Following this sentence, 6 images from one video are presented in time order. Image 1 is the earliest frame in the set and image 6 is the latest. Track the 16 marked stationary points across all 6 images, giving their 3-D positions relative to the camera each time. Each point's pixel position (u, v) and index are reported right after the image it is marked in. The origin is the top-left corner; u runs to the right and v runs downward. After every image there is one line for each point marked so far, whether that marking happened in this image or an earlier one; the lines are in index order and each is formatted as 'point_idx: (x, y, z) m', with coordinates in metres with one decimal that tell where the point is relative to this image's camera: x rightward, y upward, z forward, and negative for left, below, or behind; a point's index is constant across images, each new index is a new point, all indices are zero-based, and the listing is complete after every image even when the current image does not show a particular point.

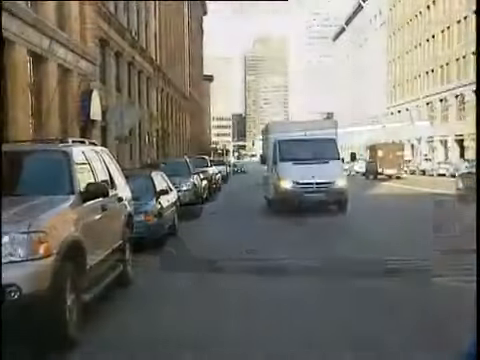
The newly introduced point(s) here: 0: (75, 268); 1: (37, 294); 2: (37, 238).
0: (-1.5, -0.8, +6.2) m
1: (-1.7, -0.9, +5.5) m
2: (-1.7, -0.5, +5.7) m
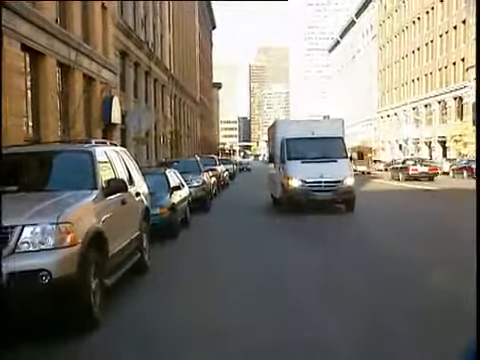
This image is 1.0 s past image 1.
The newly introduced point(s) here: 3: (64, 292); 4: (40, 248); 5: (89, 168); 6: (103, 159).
0: (-1.4, -0.8, +6.9) m
1: (-1.6, -0.9, +6.2) m
2: (-1.6, -0.4, +6.4) m
3: (-1.6, -1.0, +6.2) m
4: (-1.8, -0.6, +6.2) m
5: (-1.6, +0.1, +7.3) m
6: (-1.5, +0.2, +7.7) m
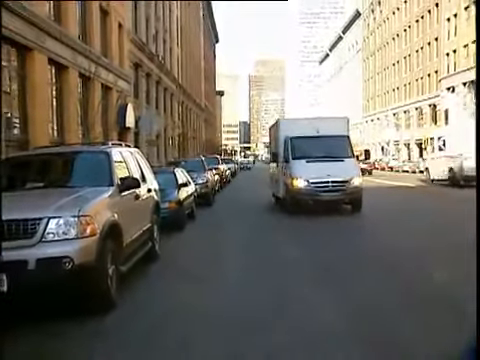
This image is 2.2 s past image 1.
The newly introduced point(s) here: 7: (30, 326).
0: (-1.4, -0.7, +7.7) m
1: (-1.6, -0.9, +7.1) m
2: (-1.6, -0.4, +7.2) m
3: (-1.6, -1.0, +7.1) m
4: (-1.8, -0.6, +7.0) m
5: (-1.6, +0.2, +8.2) m
6: (-1.5, +0.3, +8.6) m
7: (-2.1, -1.5, +6.9) m
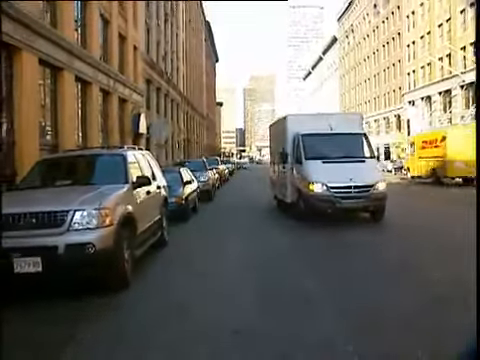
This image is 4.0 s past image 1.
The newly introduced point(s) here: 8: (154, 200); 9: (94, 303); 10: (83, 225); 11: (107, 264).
0: (-1.5, -0.7, +9.0) m
1: (-1.7, -0.8, +8.4) m
2: (-1.7, -0.4, +8.5) m
3: (-1.7, -1.0, +8.4) m
4: (-1.8, -0.6, +8.3) m
5: (-1.6, +0.2, +9.5) m
6: (-1.6, +0.3, +9.9) m
7: (-2.1, -1.4, +8.2) m
8: (-1.4, -0.3, +11.1) m
9: (-1.8, -1.5, +8.4) m
10: (-1.9, -0.5, +8.4) m
11: (-1.5, -1.0, +8.6) m
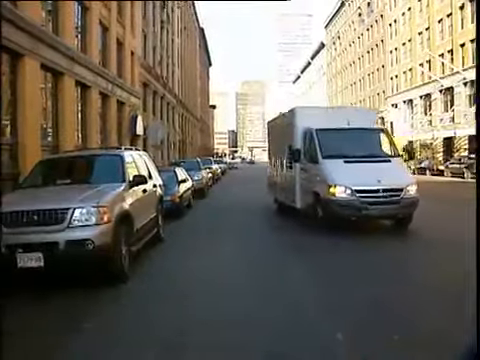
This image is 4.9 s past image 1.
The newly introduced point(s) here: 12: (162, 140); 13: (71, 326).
0: (-1.6, -0.7, +9.5) m
1: (-1.8, -0.8, +8.8) m
2: (-1.8, -0.4, +9.0) m
3: (-1.8, -1.0, +8.8) m
4: (-1.9, -0.6, +8.7) m
5: (-1.7, +0.2, +9.9) m
6: (-1.7, +0.3, +10.3) m
7: (-2.2, -1.4, +8.6) m
8: (-1.5, -0.3, +11.5) m
9: (-1.9, -1.5, +8.8) m
10: (-2.0, -0.5, +8.8) m
11: (-1.6, -1.0, +9.0) m
12: (-0.9, +0.5, +8.2) m
13: (-1.8, -1.5, +7.3) m
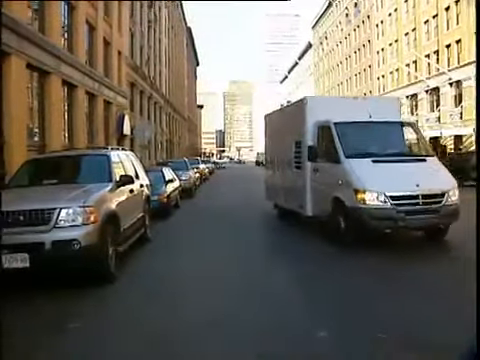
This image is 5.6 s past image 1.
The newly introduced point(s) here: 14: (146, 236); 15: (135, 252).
0: (-1.7, -0.7, +9.4) m
1: (-1.9, -0.8, +8.8) m
2: (-1.9, -0.4, +8.9) m
3: (-1.9, -1.0, +8.8) m
4: (-2.1, -0.6, +8.7) m
5: (-1.9, +0.2, +9.9) m
6: (-1.9, +0.3, +10.3) m
7: (-2.4, -1.4, +8.6) m
8: (-1.7, -0.3, +11.5) m
9: (-2.0, -1.5, +8.7) m
10: (-2.2, -0.5, +8.7) m
11: (-1.8, -1.0, +9.0) m
12: (-1.1, +0.5, +8.1) m
13: (-1.9, -1.5, +7.2) m
14: (-1.8, -1.0, +13.0) m
15: (-1.8, -1.3, +12.2) m
